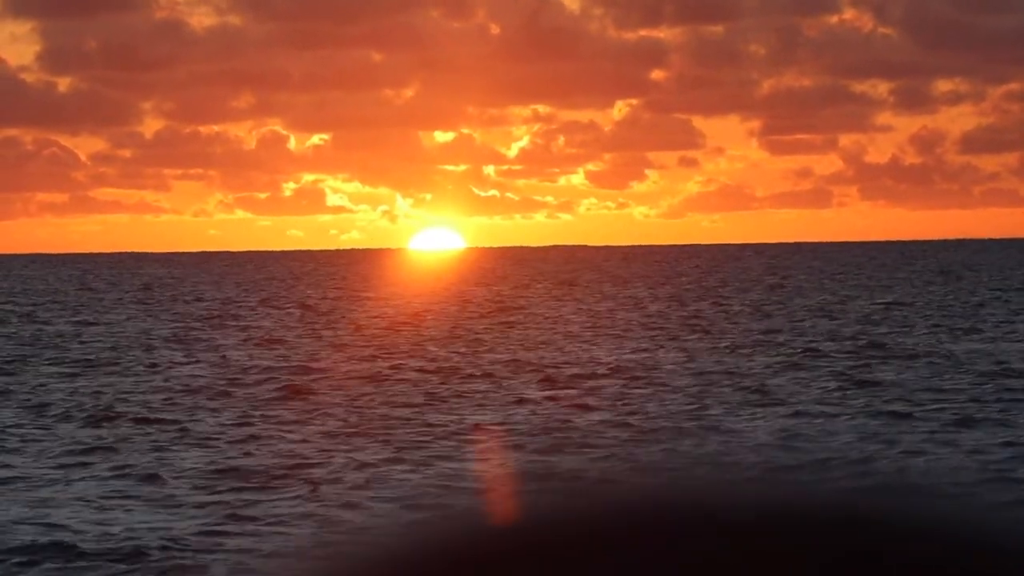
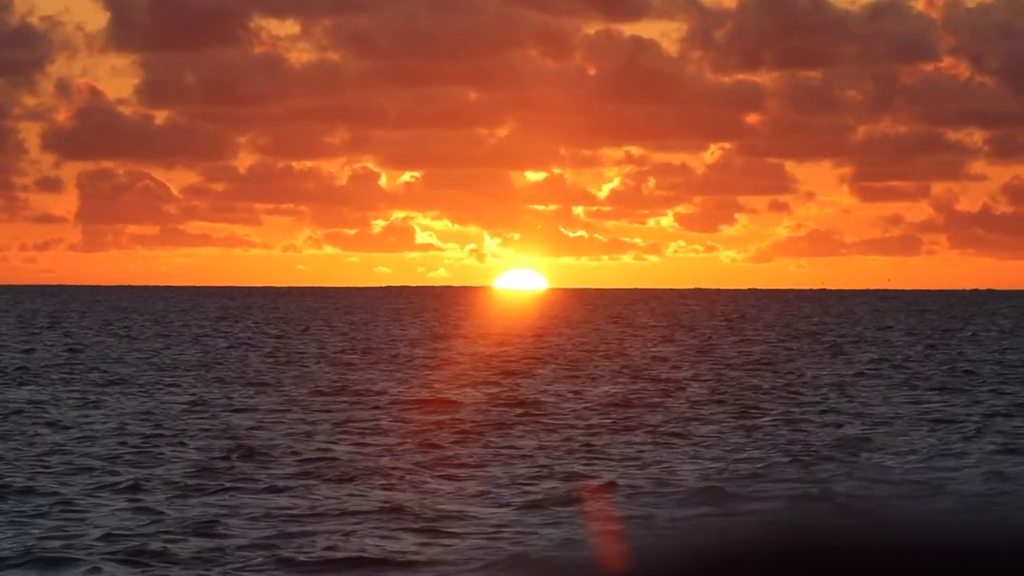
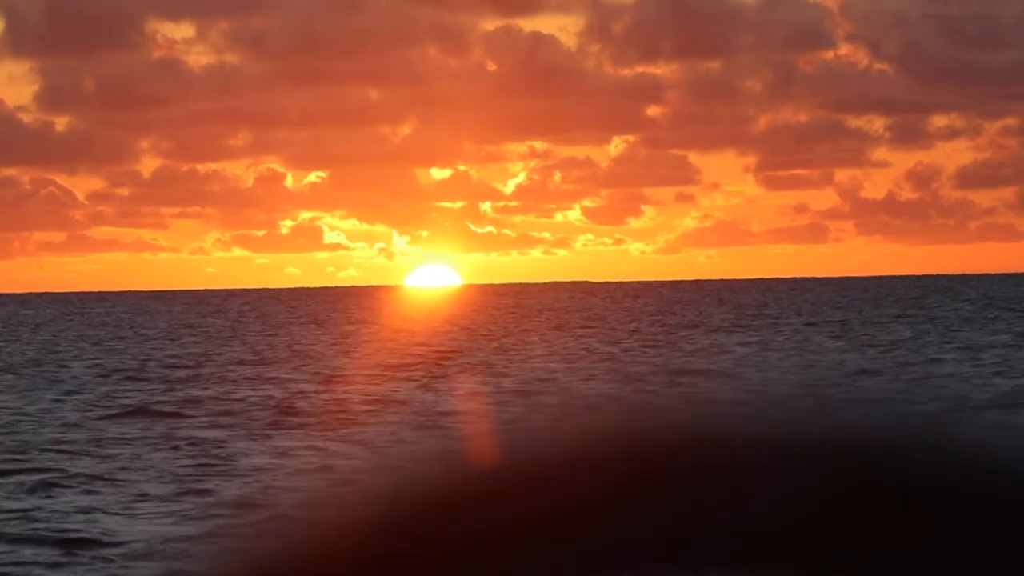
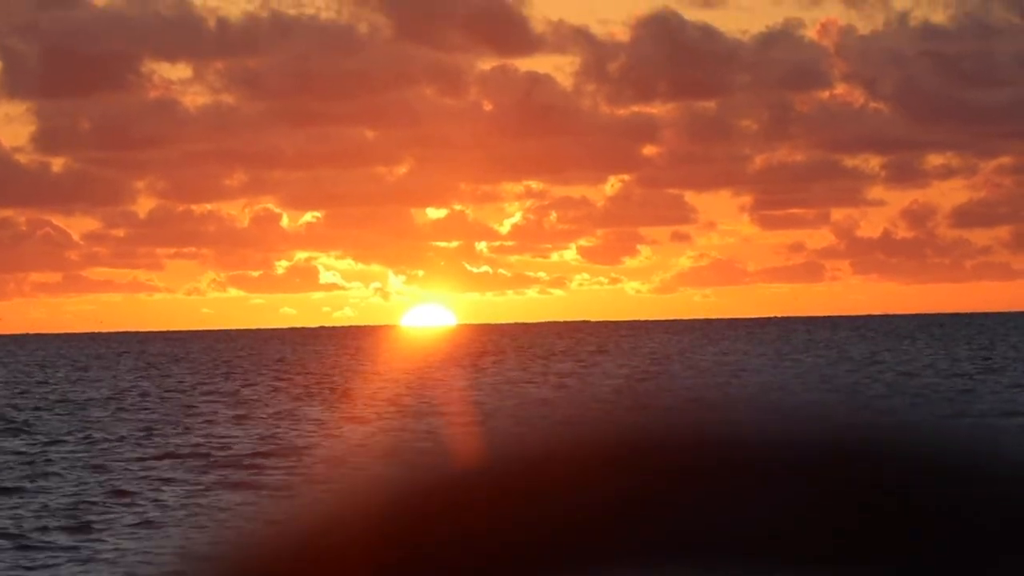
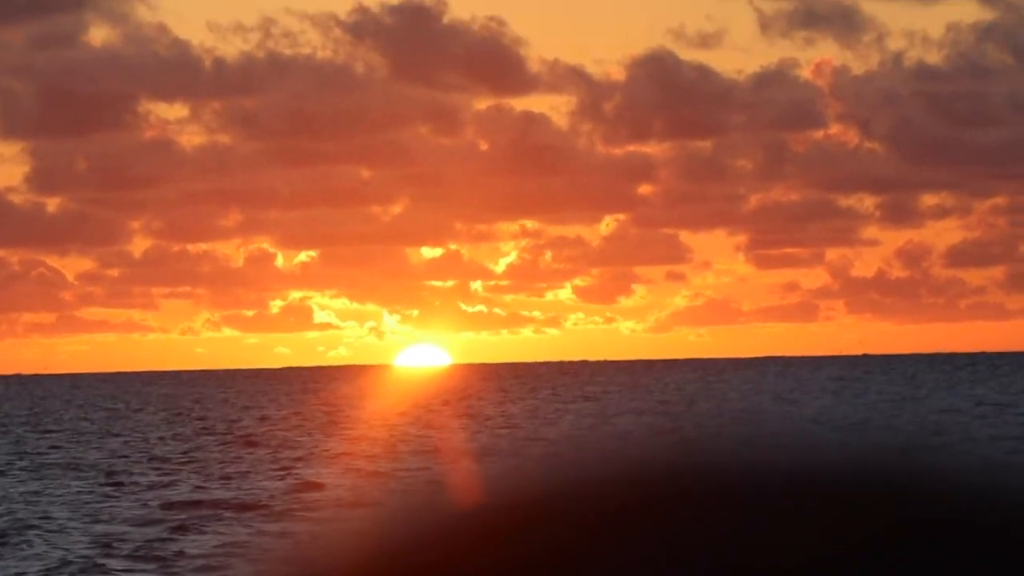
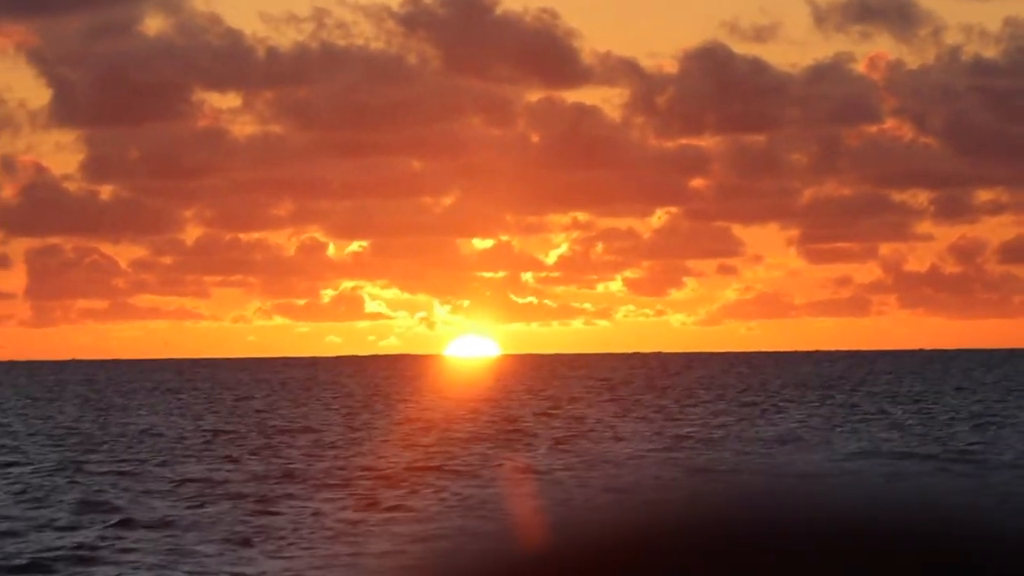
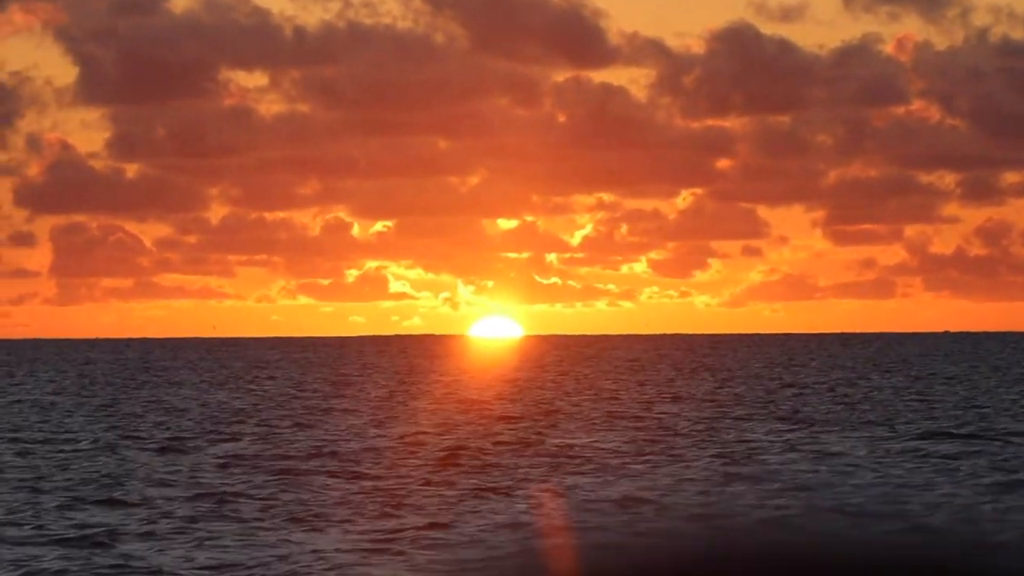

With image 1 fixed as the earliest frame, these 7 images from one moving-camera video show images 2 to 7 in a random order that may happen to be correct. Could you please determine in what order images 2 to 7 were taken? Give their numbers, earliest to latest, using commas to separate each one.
3, 4, 5, 6, 7, 2
